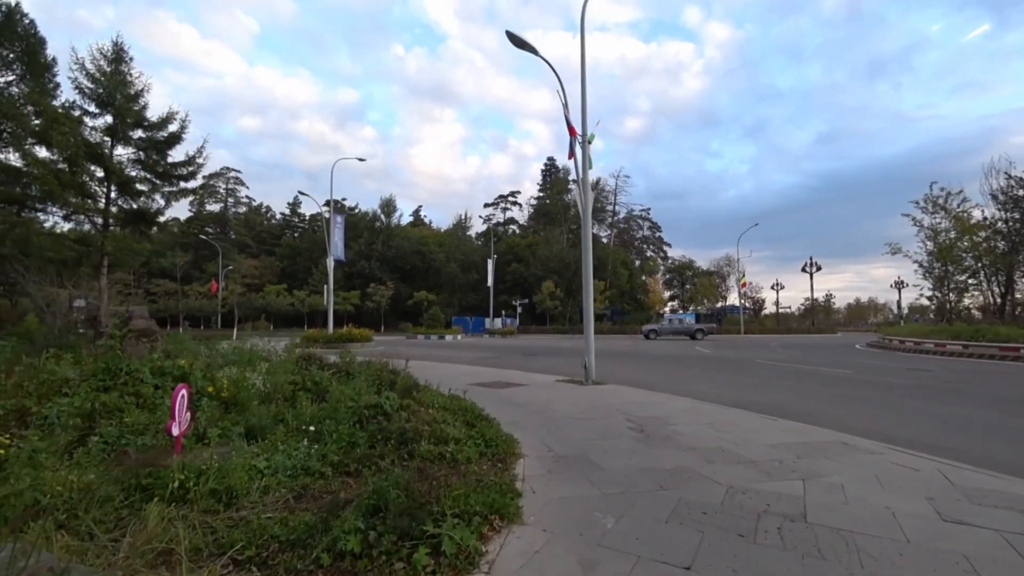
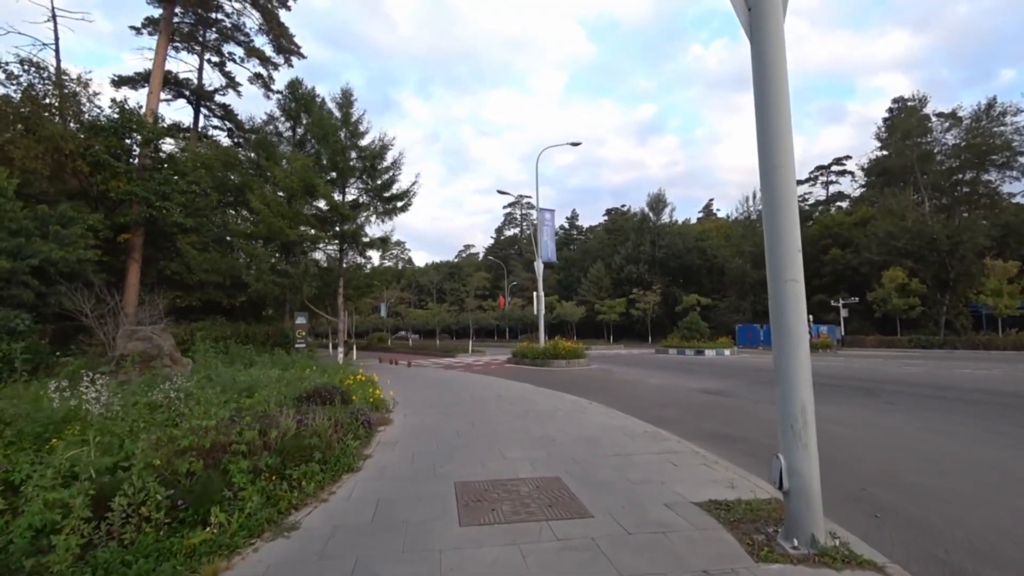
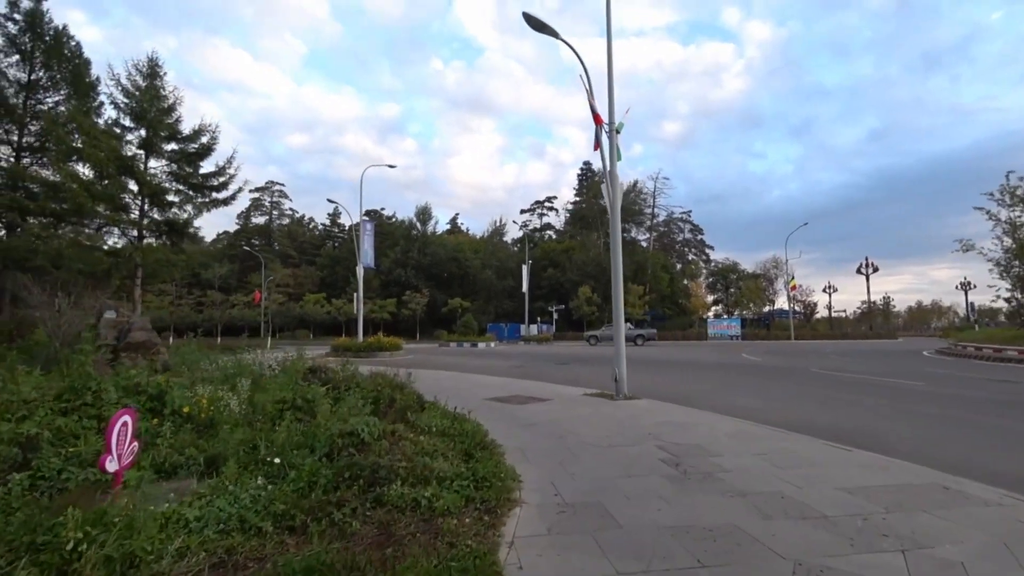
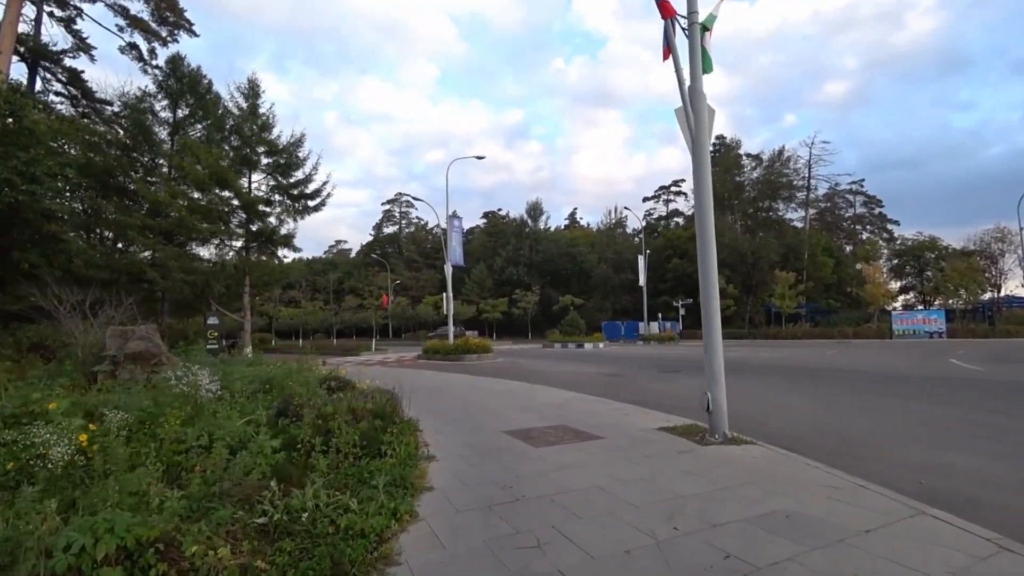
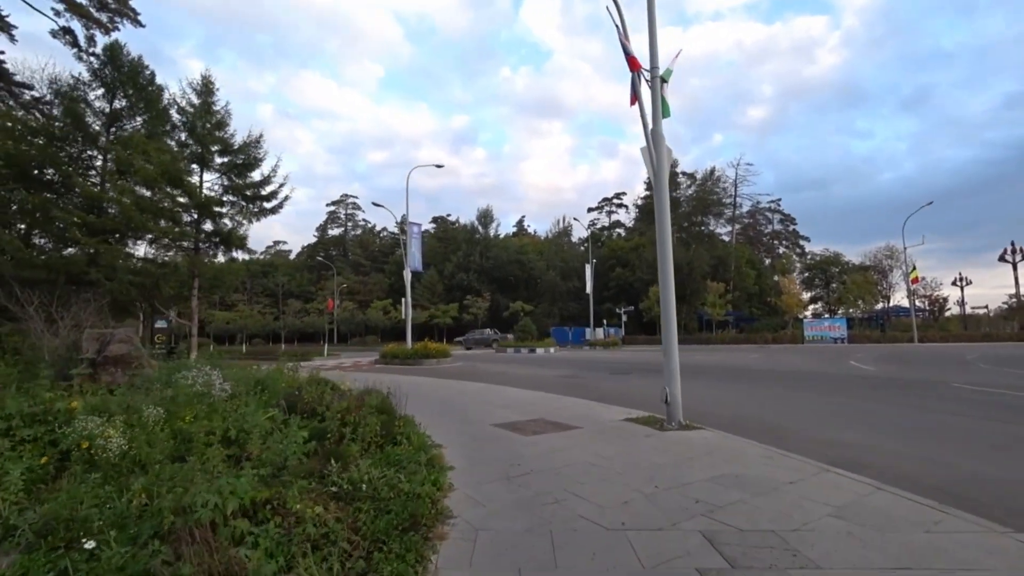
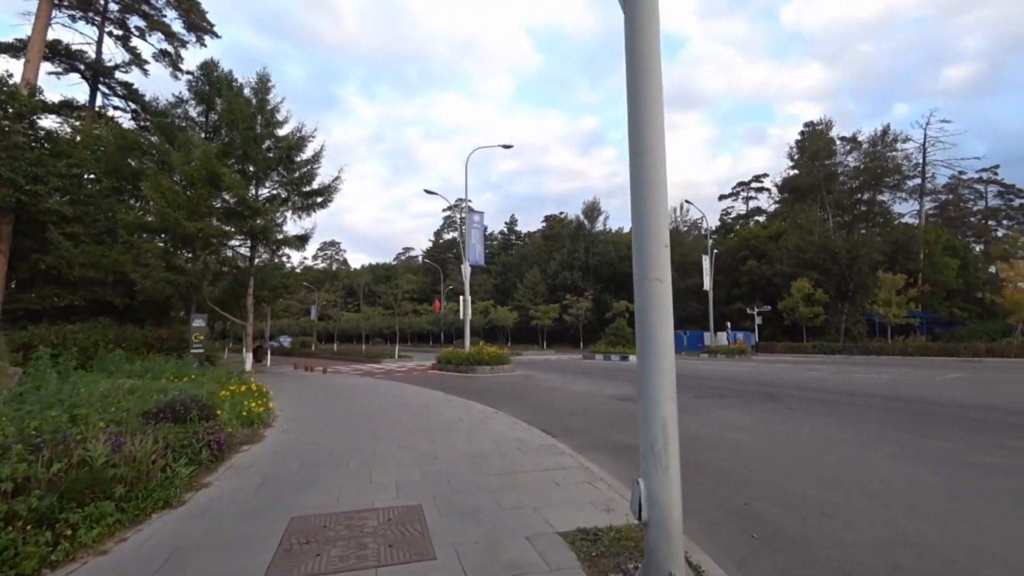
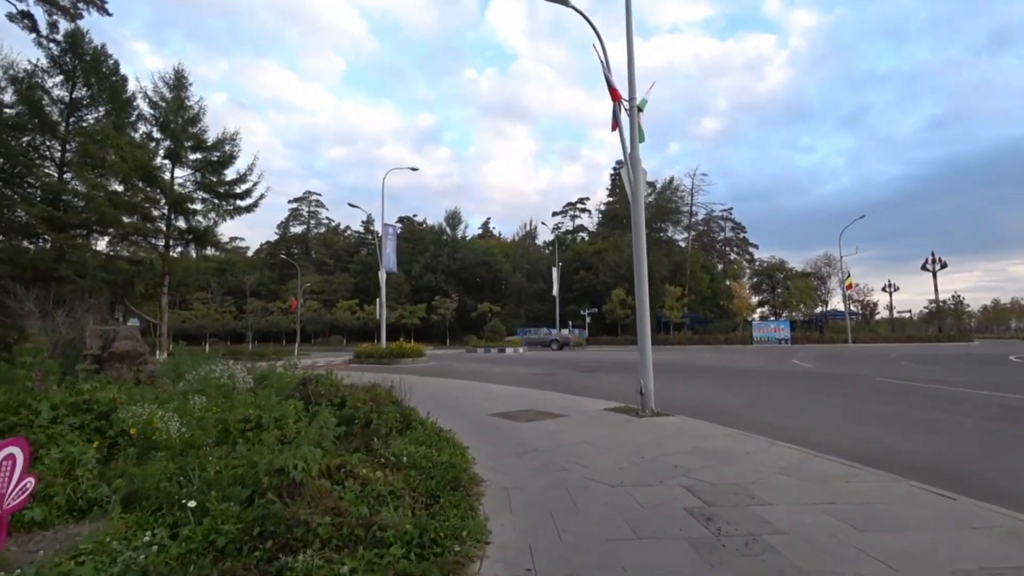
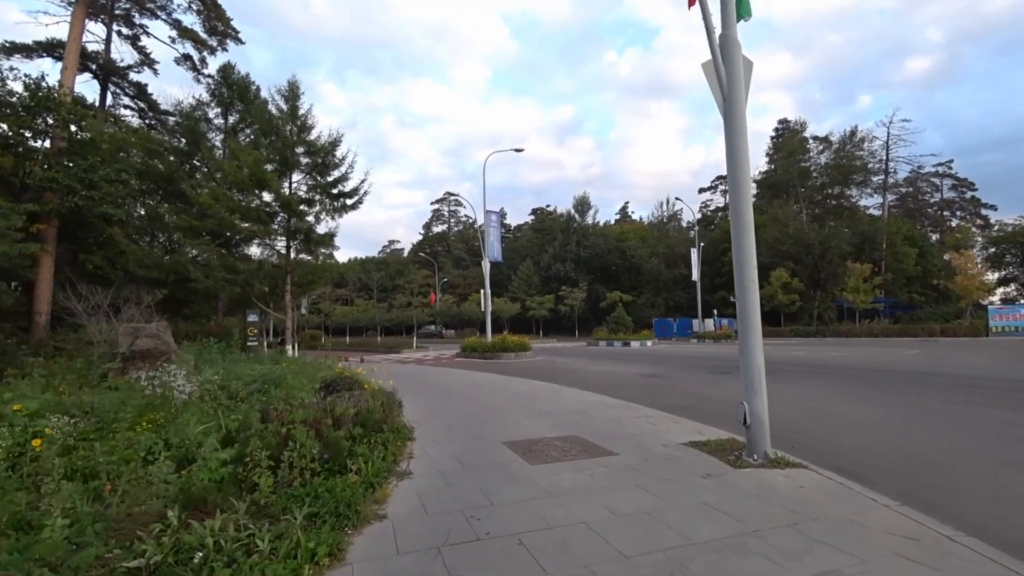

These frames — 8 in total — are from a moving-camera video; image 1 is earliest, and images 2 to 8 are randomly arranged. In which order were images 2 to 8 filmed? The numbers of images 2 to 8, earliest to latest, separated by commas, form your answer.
3, 7, 5, 4, 8, 2, 6
